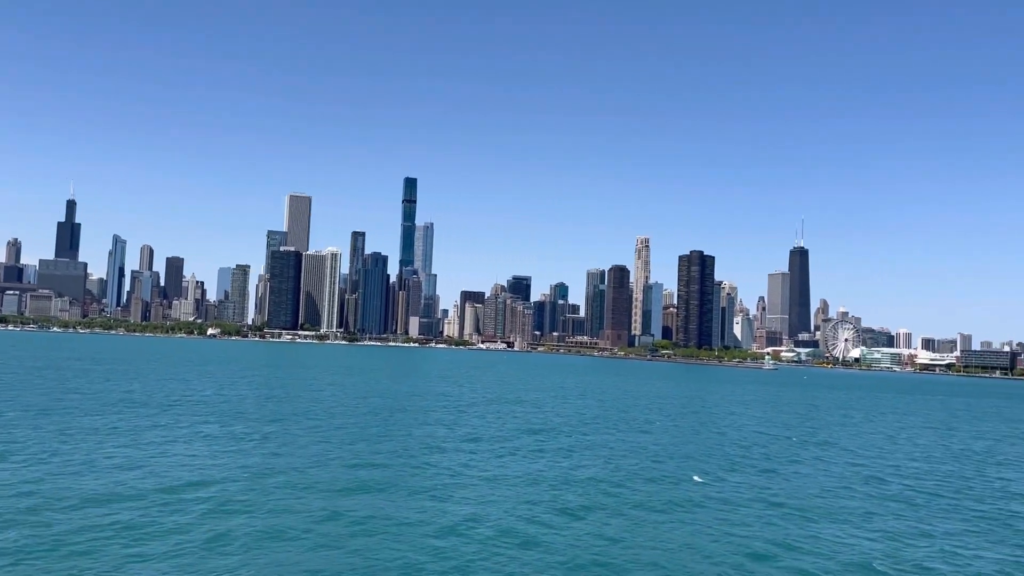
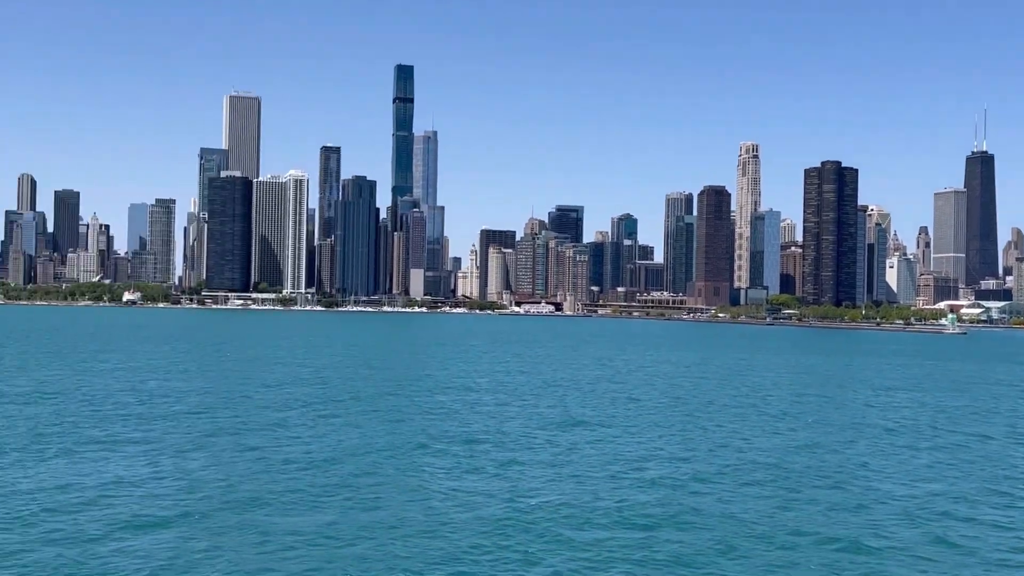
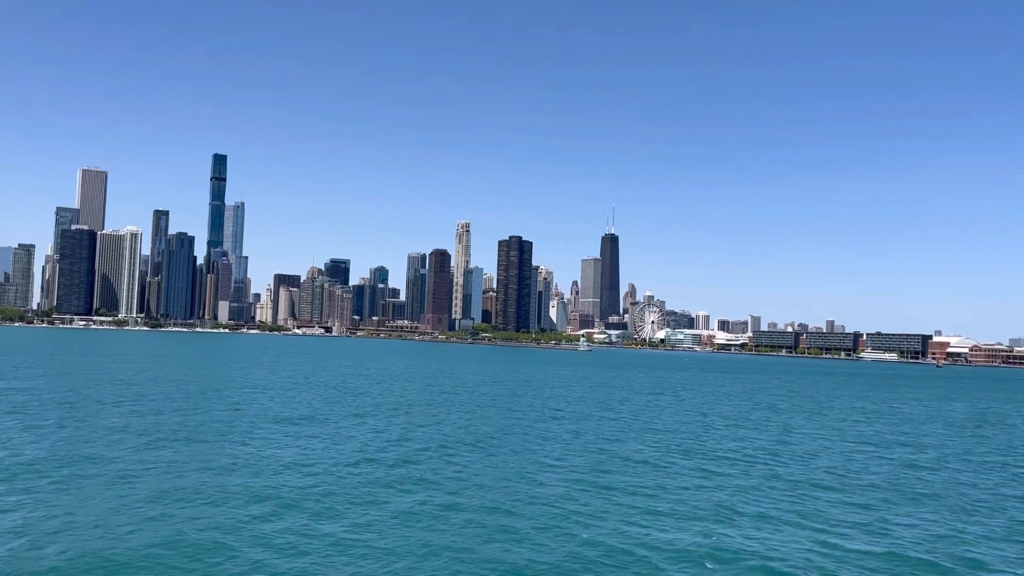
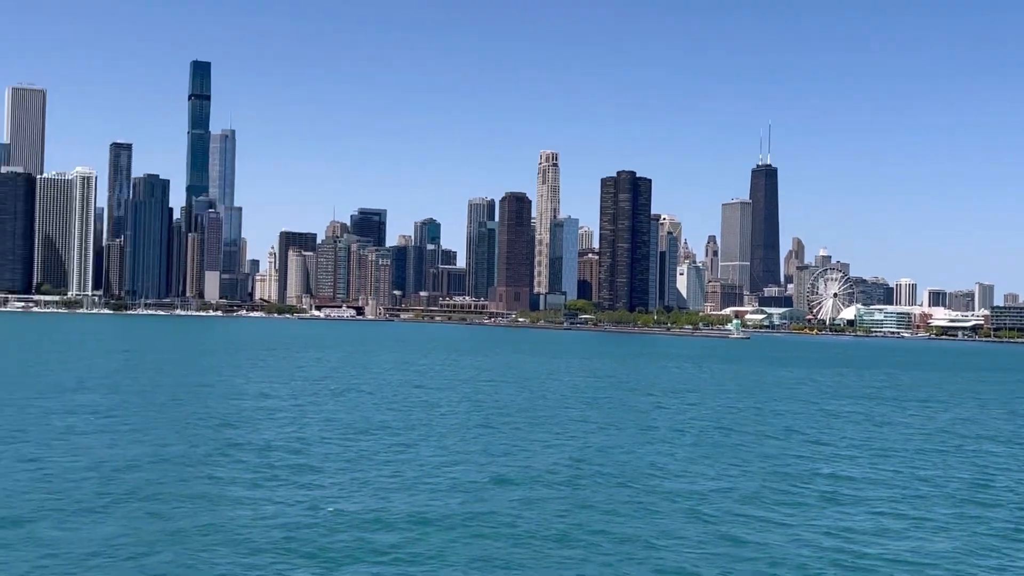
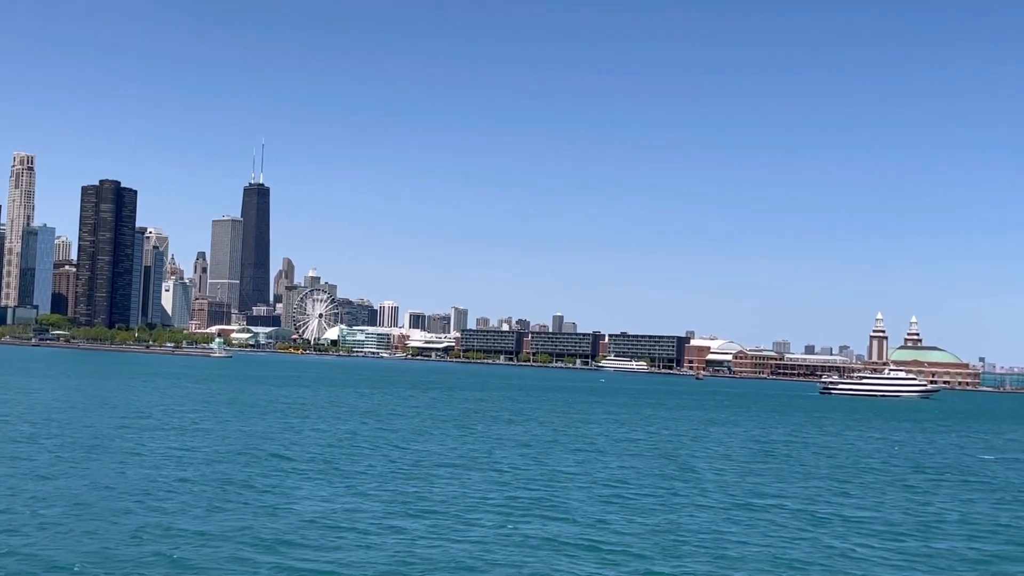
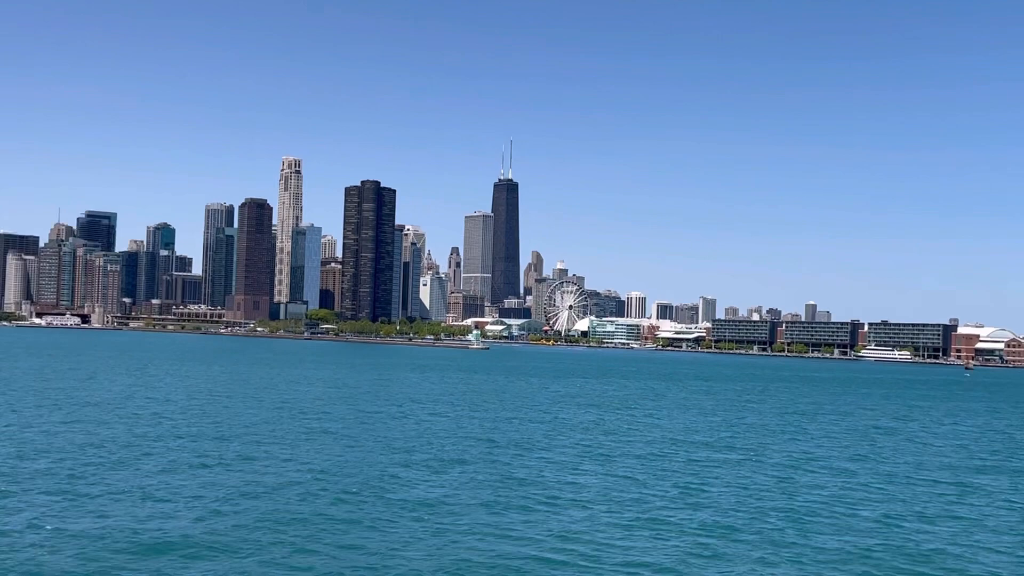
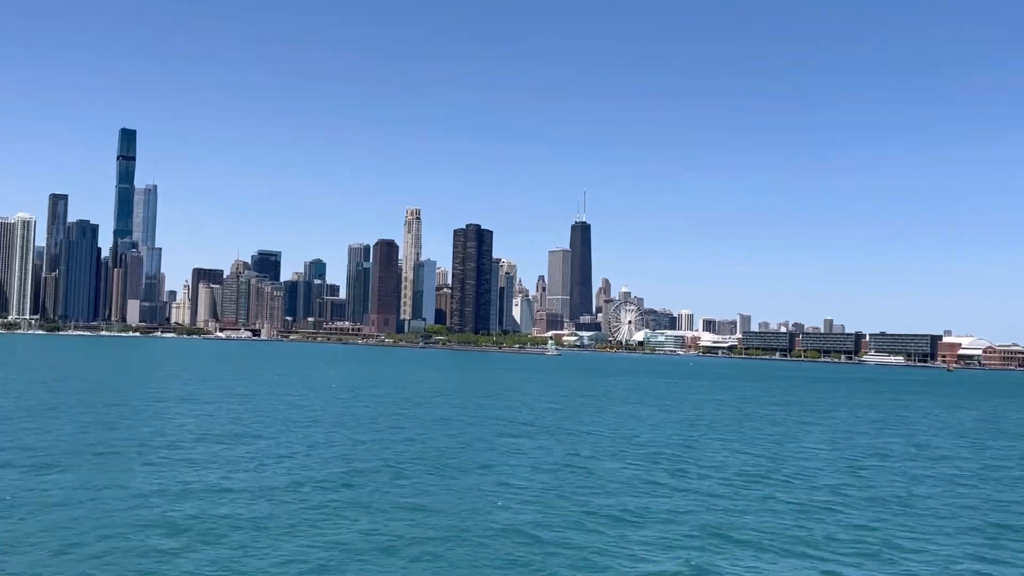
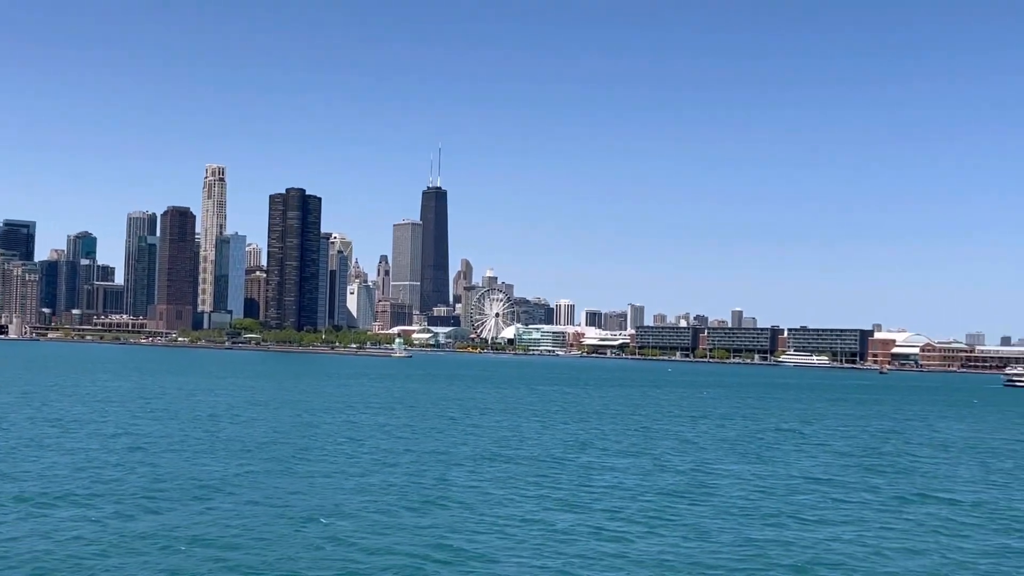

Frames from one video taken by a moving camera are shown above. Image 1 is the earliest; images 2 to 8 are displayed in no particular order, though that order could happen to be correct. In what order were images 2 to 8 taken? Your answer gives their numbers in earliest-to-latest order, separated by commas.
3, 7, 8, 5, 6, 4, 2
